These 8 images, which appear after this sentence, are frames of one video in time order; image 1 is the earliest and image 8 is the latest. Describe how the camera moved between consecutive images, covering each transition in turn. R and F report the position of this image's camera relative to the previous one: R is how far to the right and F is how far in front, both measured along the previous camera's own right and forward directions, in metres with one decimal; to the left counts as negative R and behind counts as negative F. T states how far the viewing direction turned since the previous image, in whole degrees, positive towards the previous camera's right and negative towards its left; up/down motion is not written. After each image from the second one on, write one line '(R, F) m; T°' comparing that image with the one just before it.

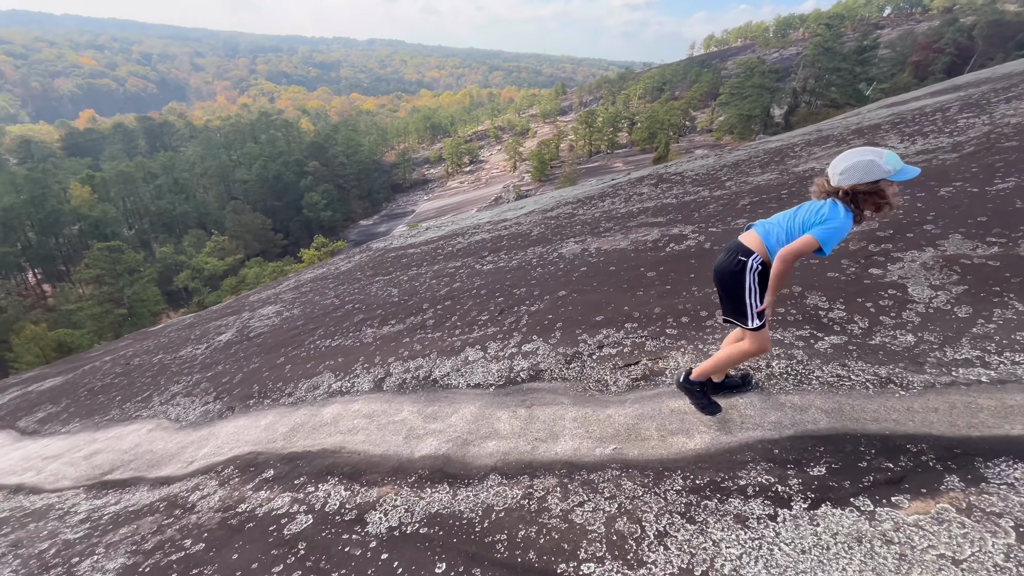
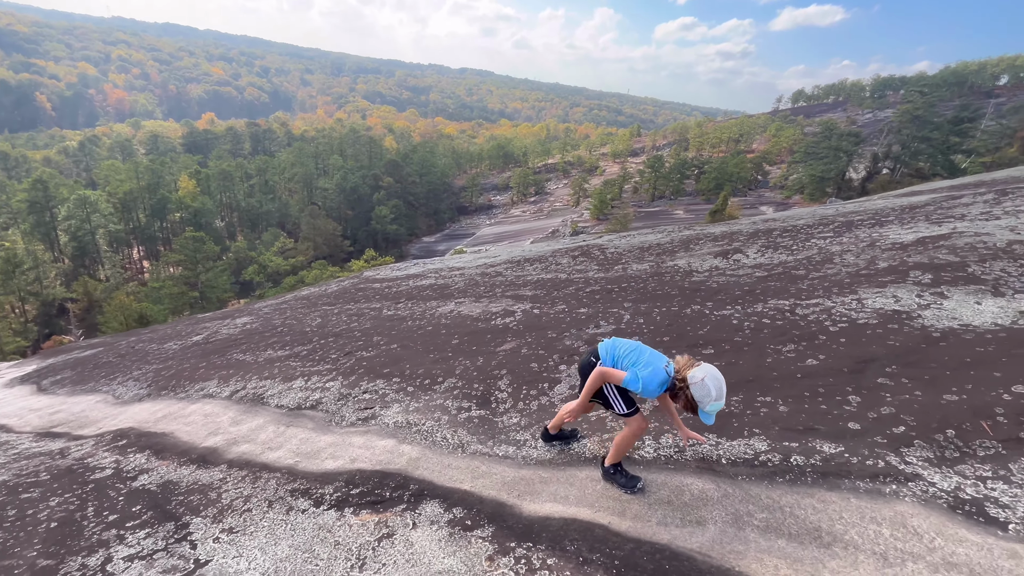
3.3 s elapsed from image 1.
(+4.6, -2.0) m; -7°
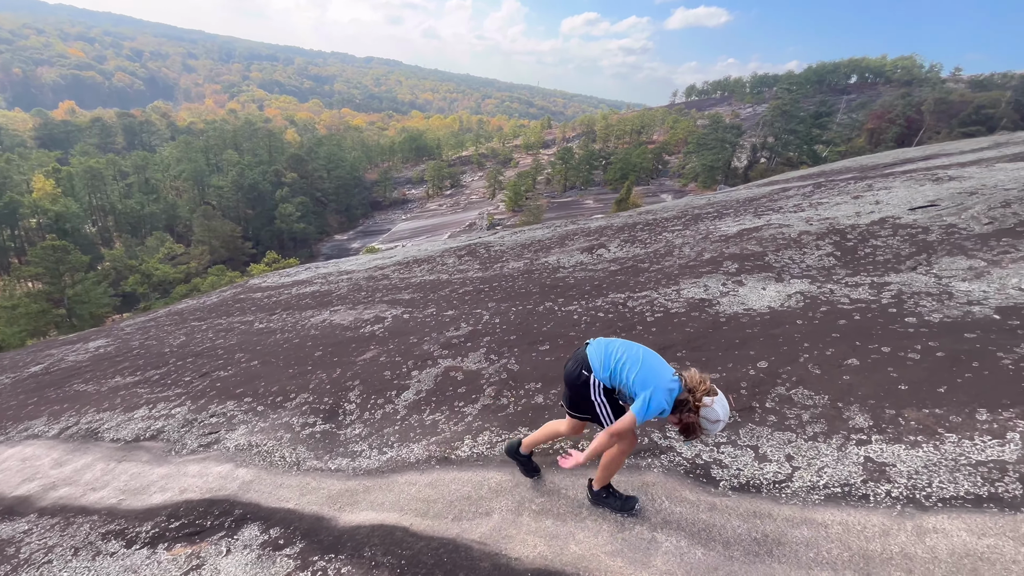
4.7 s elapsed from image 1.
(+1.3, -0.4) m; +10°
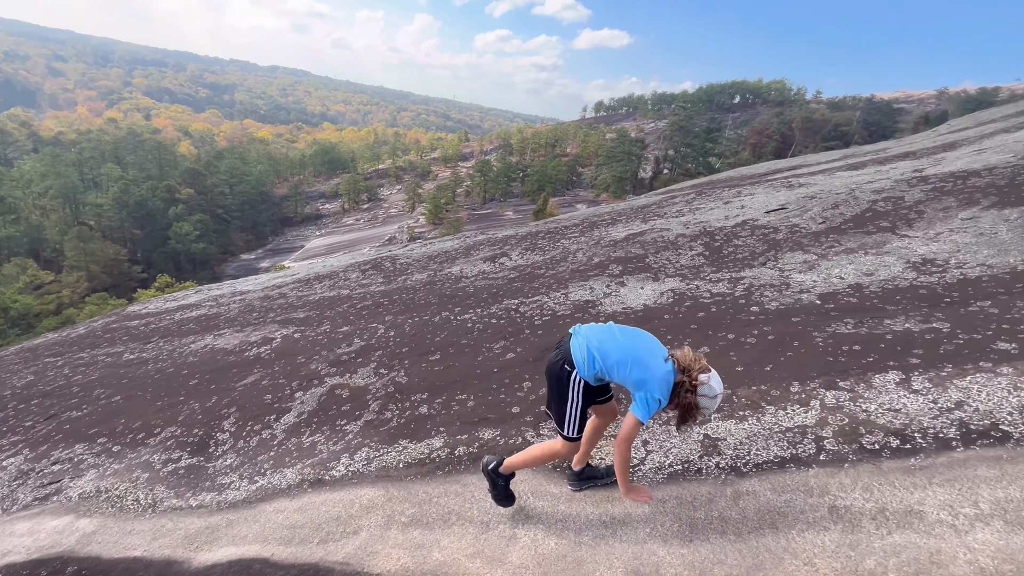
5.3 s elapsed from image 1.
(+0.6, -0.1) m; +9°
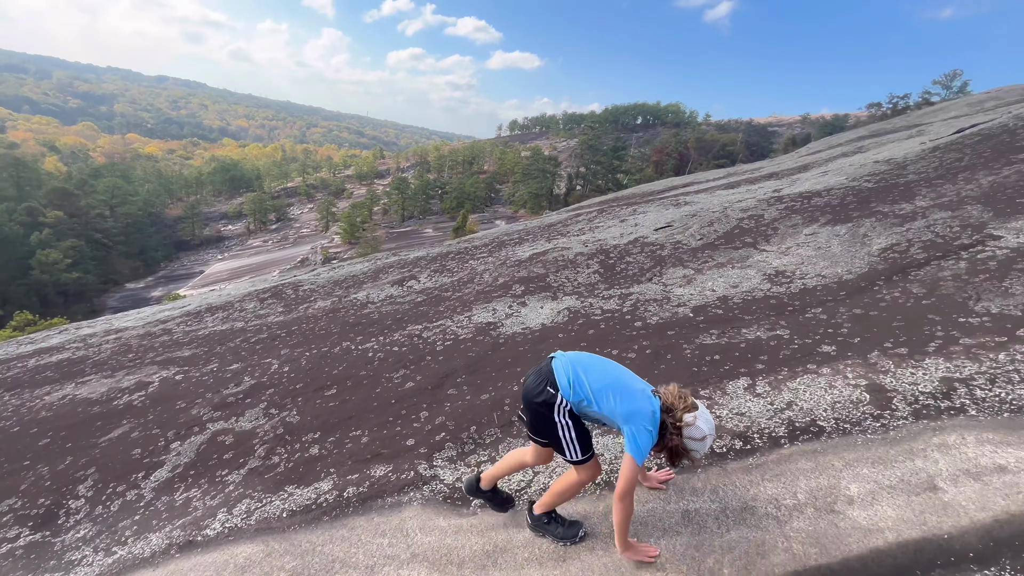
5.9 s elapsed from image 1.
(+0.4, -0.1) m; +9°
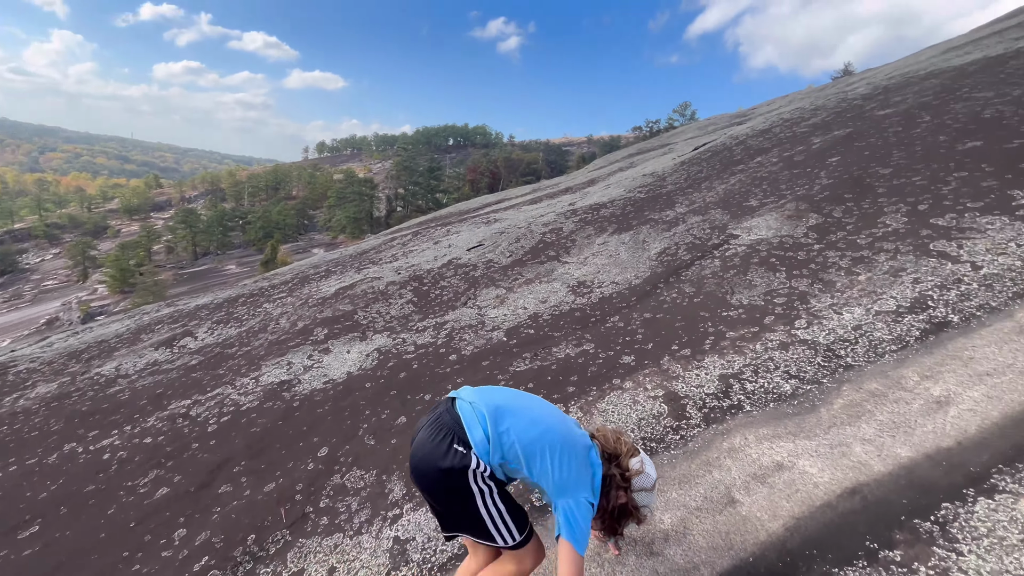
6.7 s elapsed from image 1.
(+0.5, +0.6) m; +21°
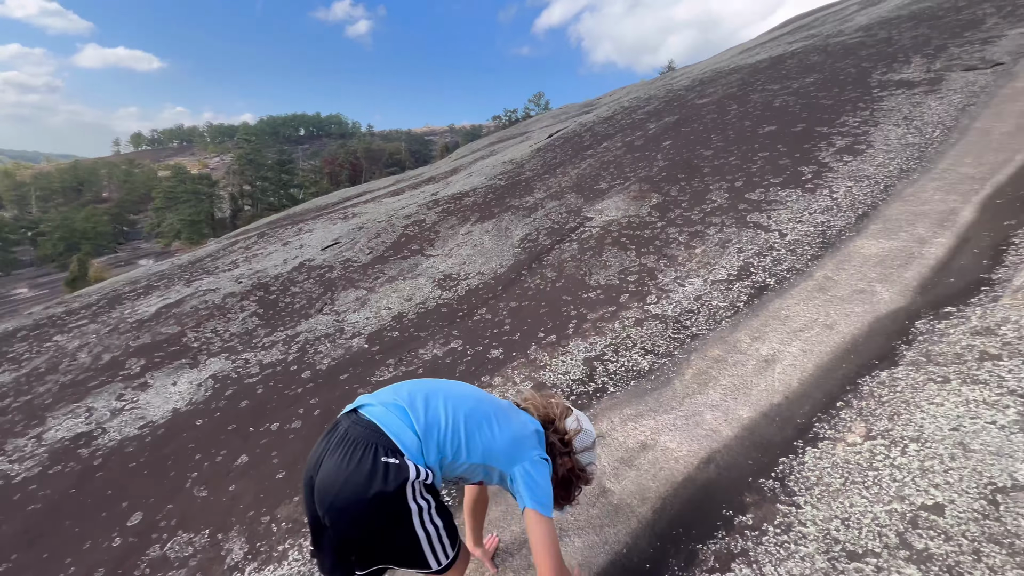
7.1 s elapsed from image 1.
(+0.2, +0.3) m; +15°
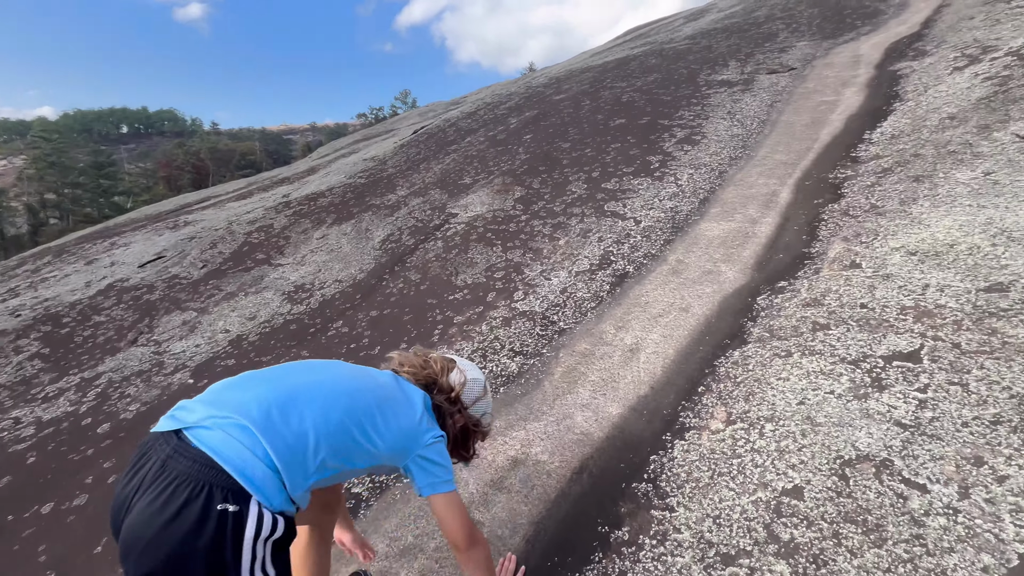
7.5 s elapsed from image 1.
(+0.3, +0.4) m; +14°
